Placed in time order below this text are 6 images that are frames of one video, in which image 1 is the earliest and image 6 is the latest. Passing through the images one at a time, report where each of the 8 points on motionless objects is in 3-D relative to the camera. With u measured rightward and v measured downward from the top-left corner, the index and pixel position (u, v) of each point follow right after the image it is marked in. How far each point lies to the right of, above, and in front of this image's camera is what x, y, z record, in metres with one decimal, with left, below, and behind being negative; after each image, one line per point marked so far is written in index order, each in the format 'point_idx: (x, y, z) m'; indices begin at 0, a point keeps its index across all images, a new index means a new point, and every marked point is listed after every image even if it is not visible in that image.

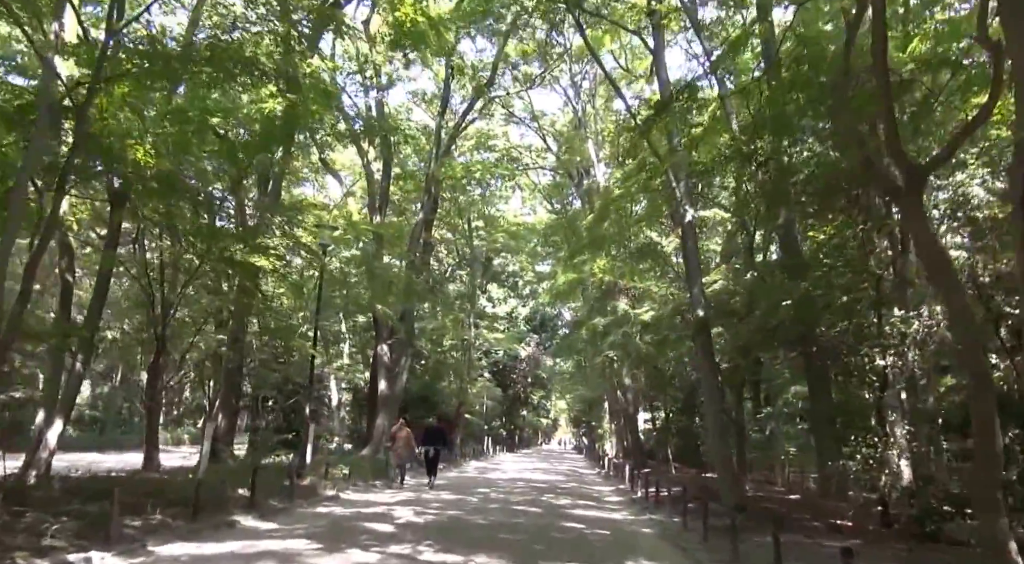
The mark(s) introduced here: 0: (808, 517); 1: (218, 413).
0: (+5.1, -4.1, +12.4) m
1: (-7.5, -3.4, +18.3) m
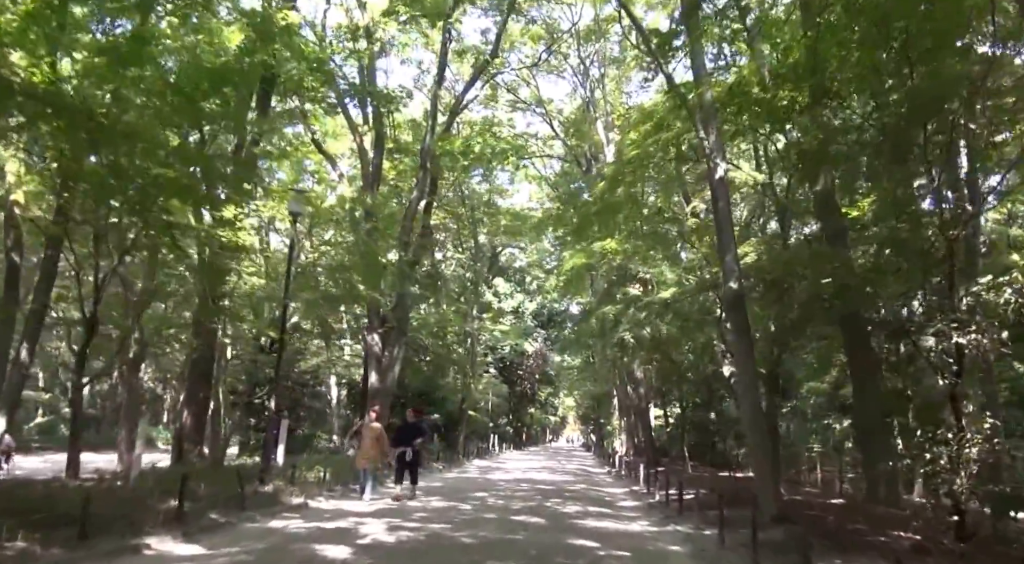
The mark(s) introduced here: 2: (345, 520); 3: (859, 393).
0: (+5.1, -3.6, +10.3) m
1: (-7.5, -2.9, +16.3) m
2: (-2.3, -3.2, +9.7) m
3: (+6.3, -2.0, +13.0) m
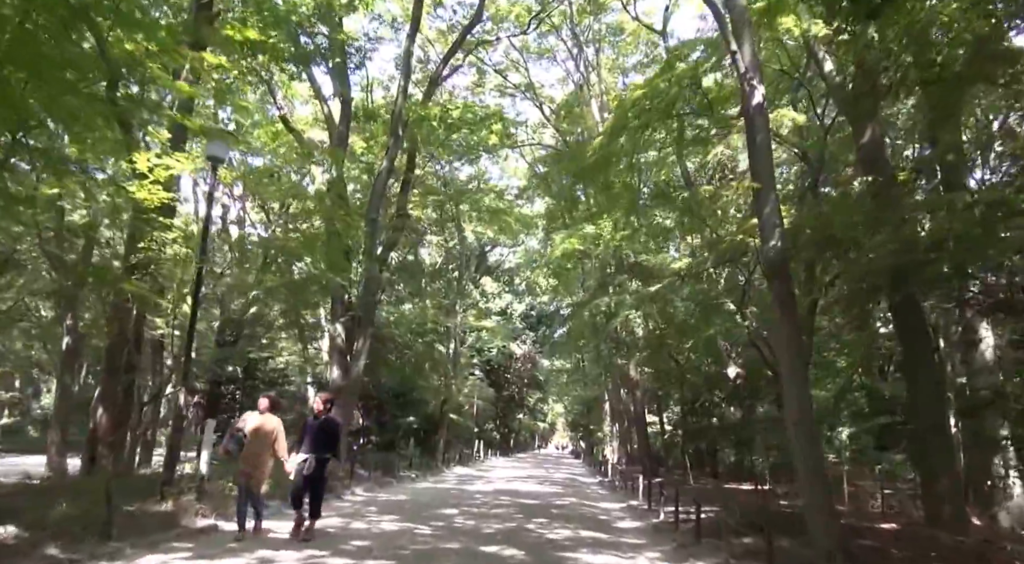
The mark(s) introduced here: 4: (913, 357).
0: (+4.8, -3.1, +7.8) m
1: (-7.9, -2.4, +13.7) m
2: (-2.6, -2.7, +7.1) m
3: (+5.9, -1.6, +10.5) m
4: (+5.9, -1.1, +10.6) m
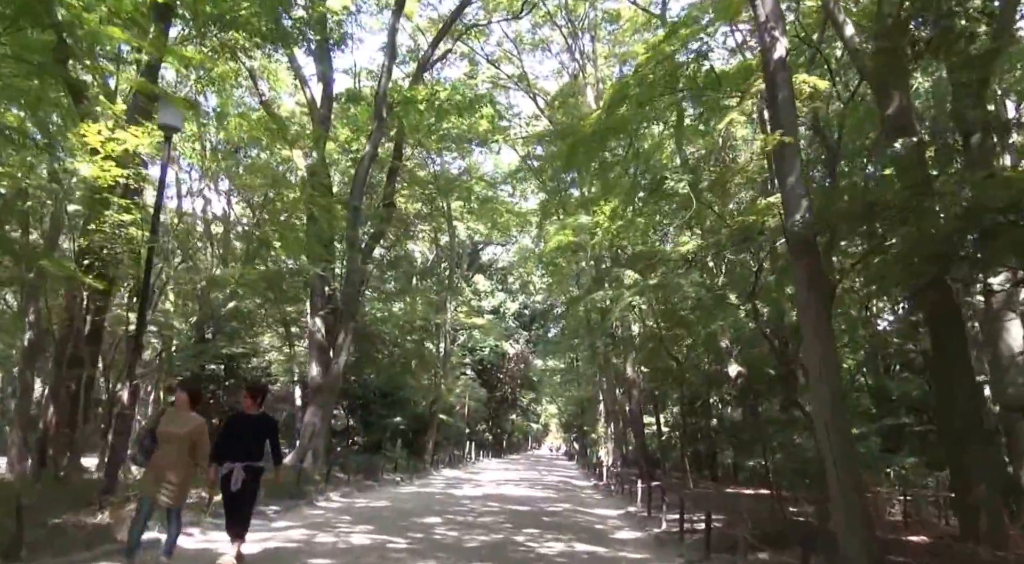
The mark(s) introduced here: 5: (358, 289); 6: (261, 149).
0: (+4.6, -2.9, +6.8) m
1: (-8.1, -2.2, +12.5) m
2: (-2.7, -2.5, +6.0) m
3: (+5.8, -1.4, +9.5) m
4: (+5.8, -0.9, +9.5) m
5: (-4.2, -0.2, +19.7) m
6: (-6.4, +3.4, +18.1) m
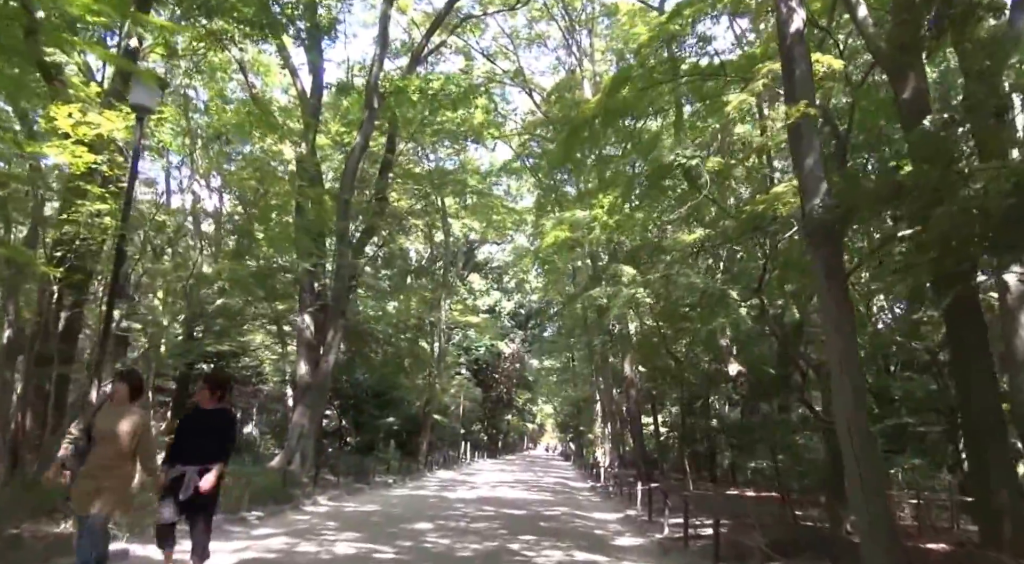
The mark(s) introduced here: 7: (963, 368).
0: (+4.6, -2.8, +6.3) m
1: (-8.2, -2.1, +11.9) m
2: (-2.8, -2.4, +5.4) m
3: (+5.7, -1.3, +8.9) m
4: (+5.7, -0.9, +9.0) m
5: (-4.3, -0.1, +19.2) m
6: (-6.5, +3.5, +17.6) m
7: (+5.7, -1.1, +9.1) m
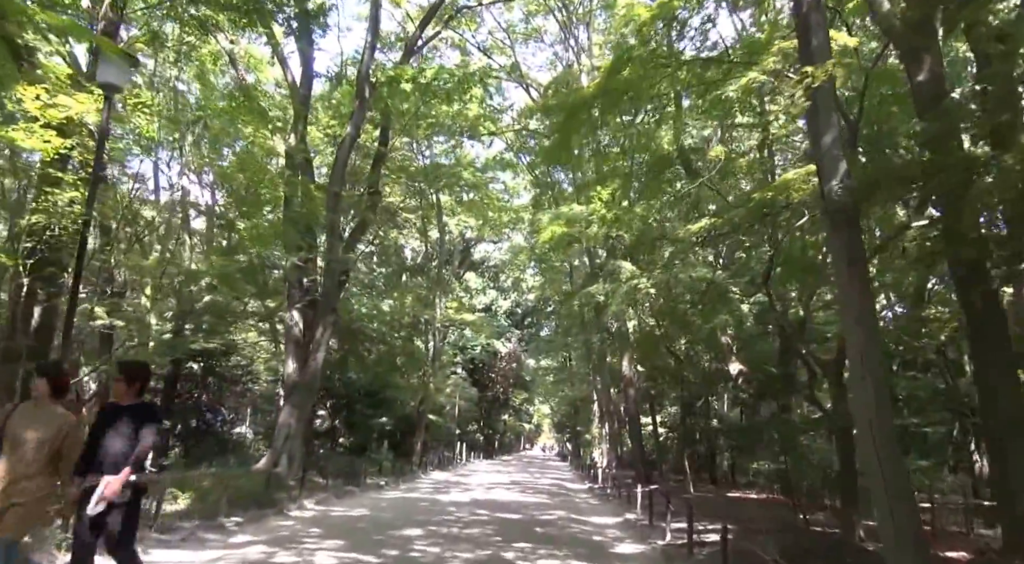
0: (+4.5, -2.7, +5.7) m
1: (-8.3, -2.0, +11.4) m
2: (-2.8, -2.3, +4.9) m
3: (+5.6, -1.3, +8.4) m
4: (+5.6, -0.8, +8.5) m
5: (-4.5, 0.0, +18.6) m
6: (-6.6, +3.6, +17.0) m
7: (+5.7, -1.0, +8.6) m
